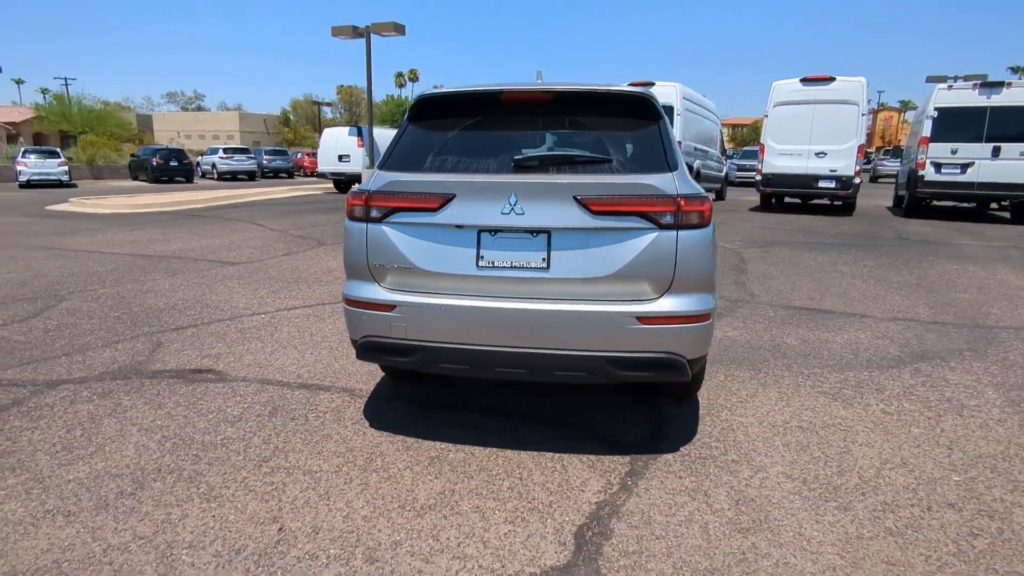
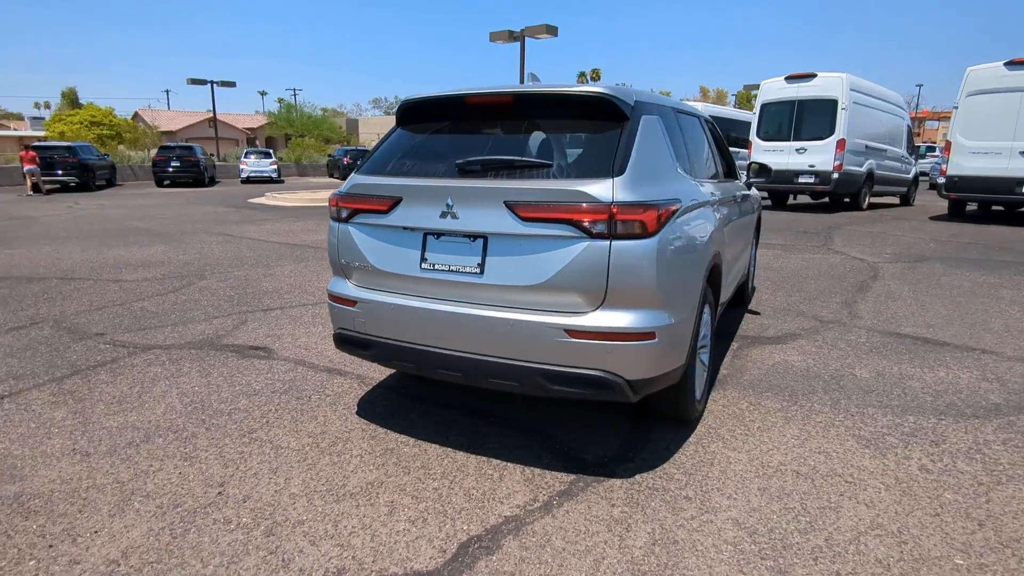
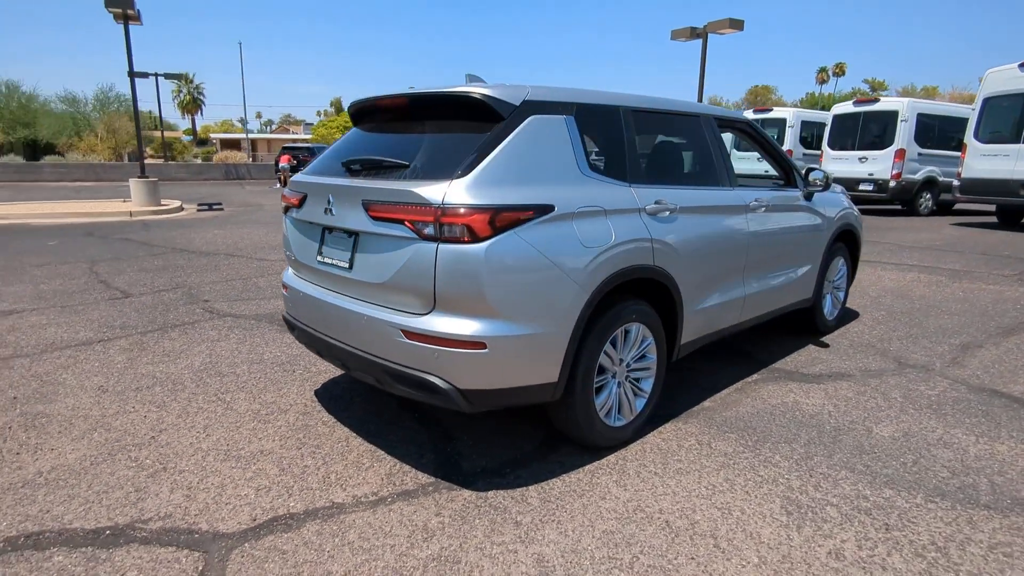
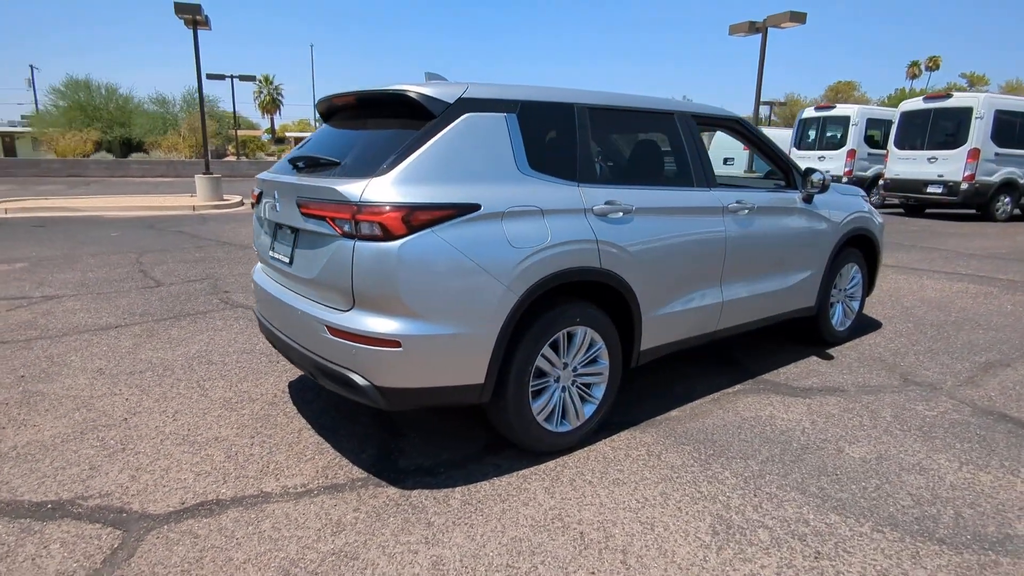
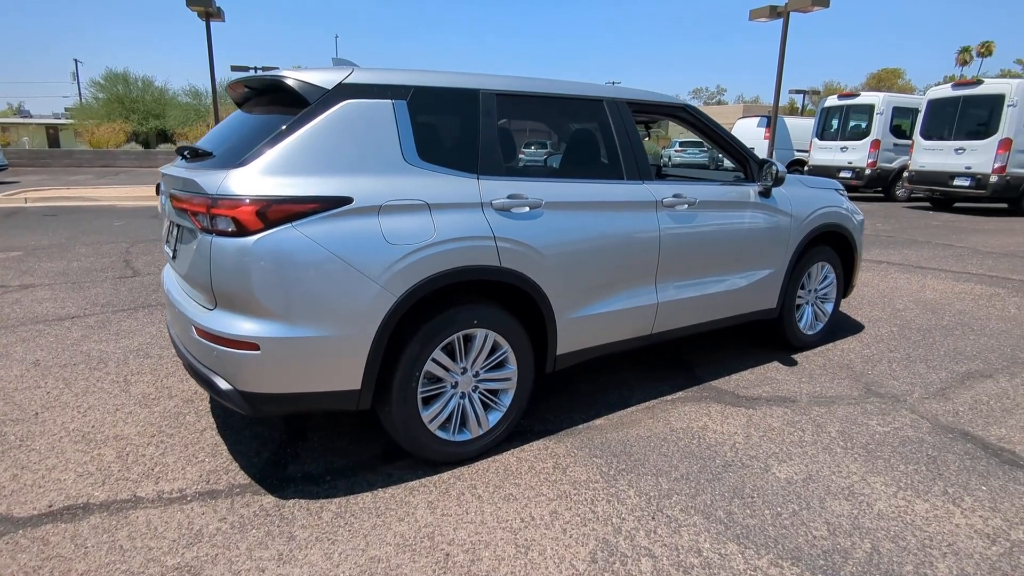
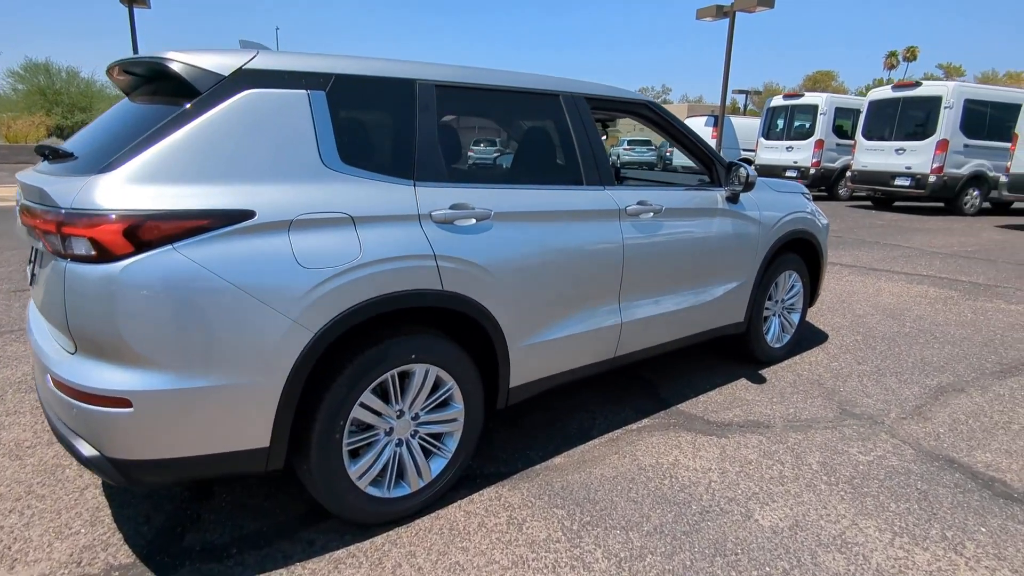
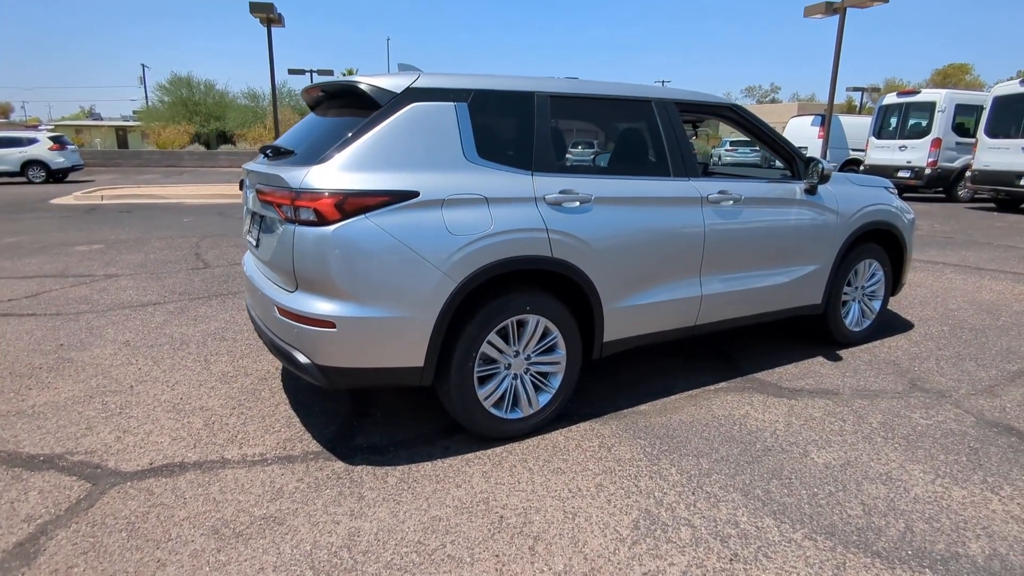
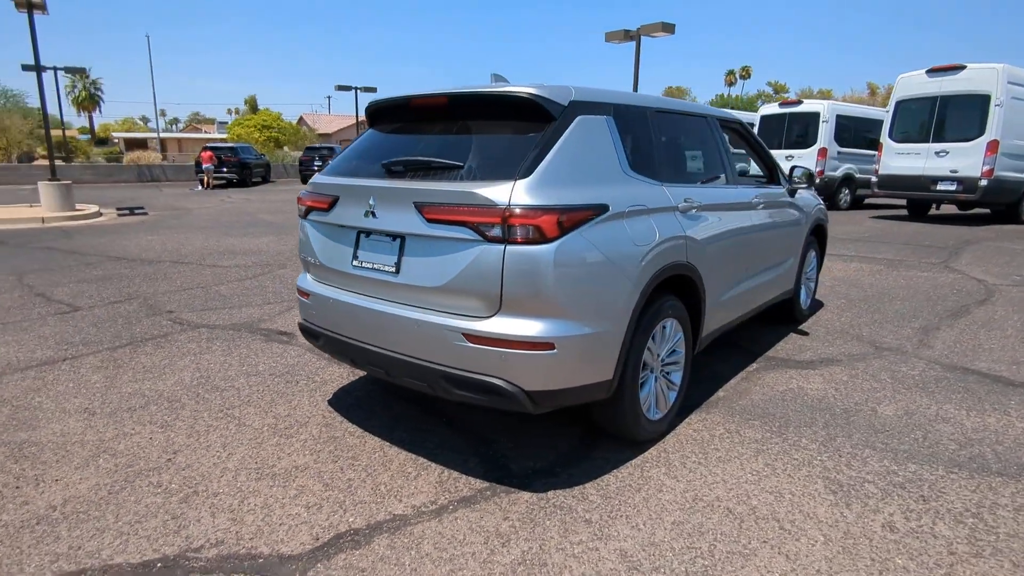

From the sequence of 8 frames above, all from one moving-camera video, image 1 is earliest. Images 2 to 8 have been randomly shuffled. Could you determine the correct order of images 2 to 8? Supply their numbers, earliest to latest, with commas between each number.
2, 8, 3, 4, 7, 5, 6
